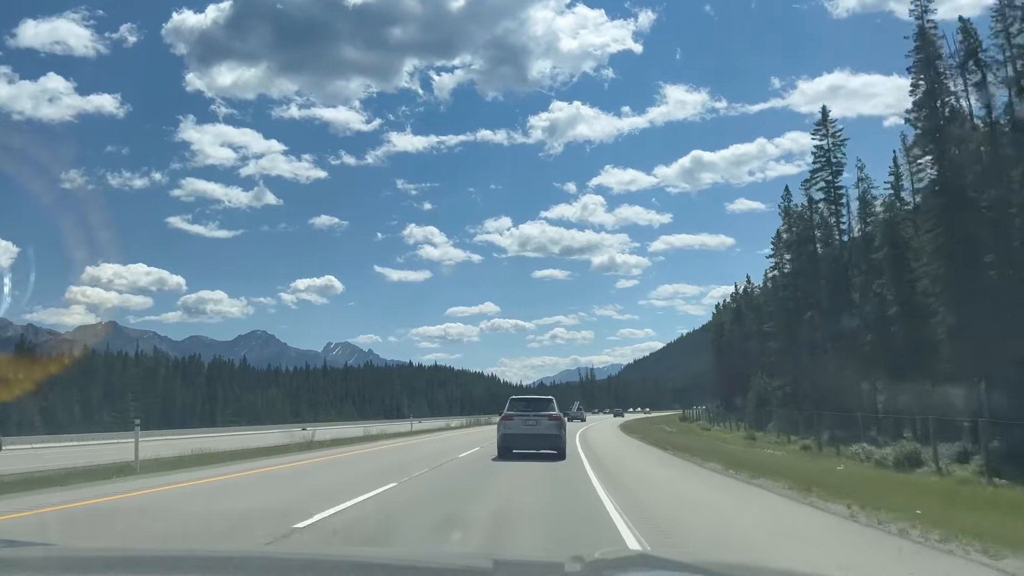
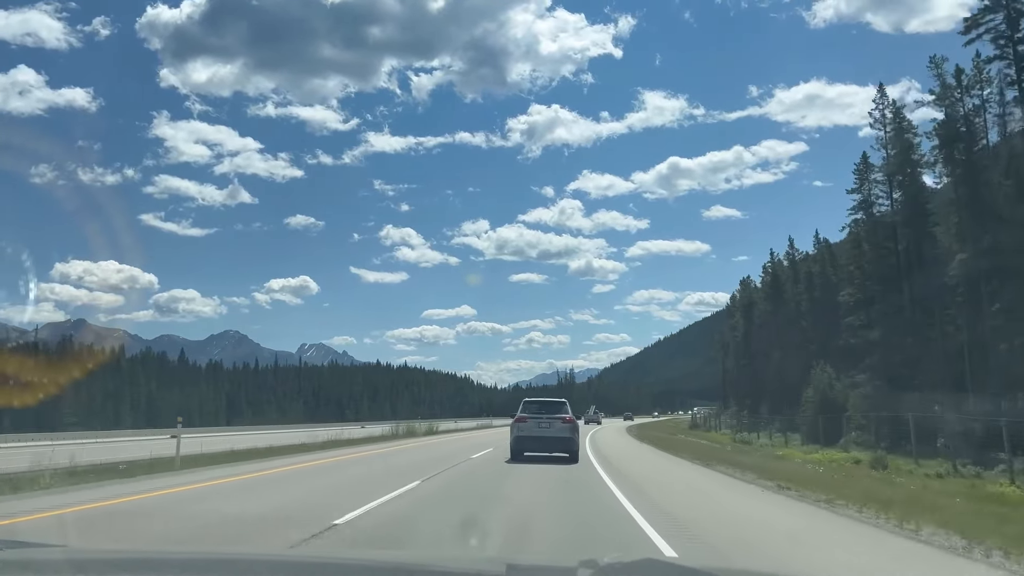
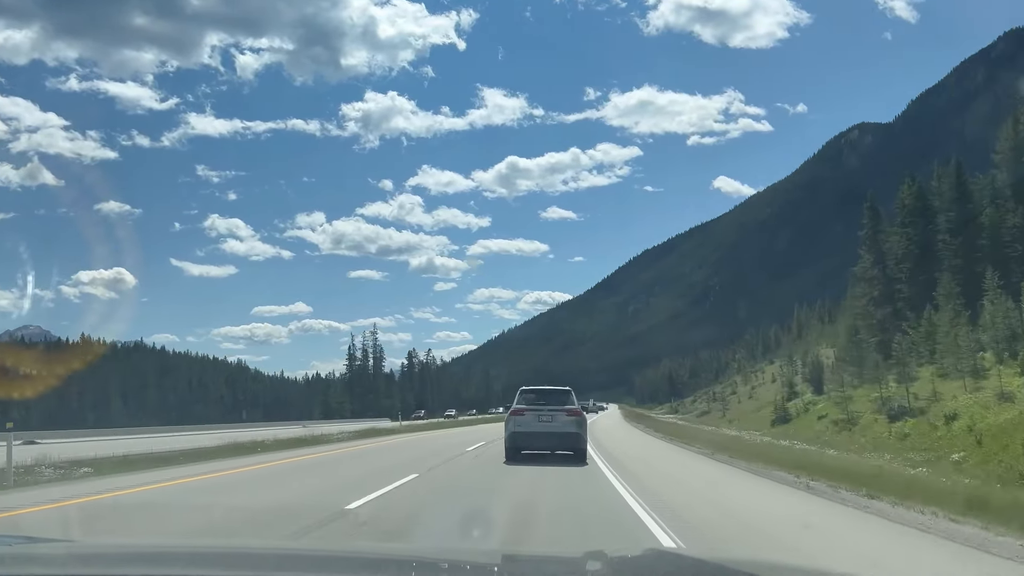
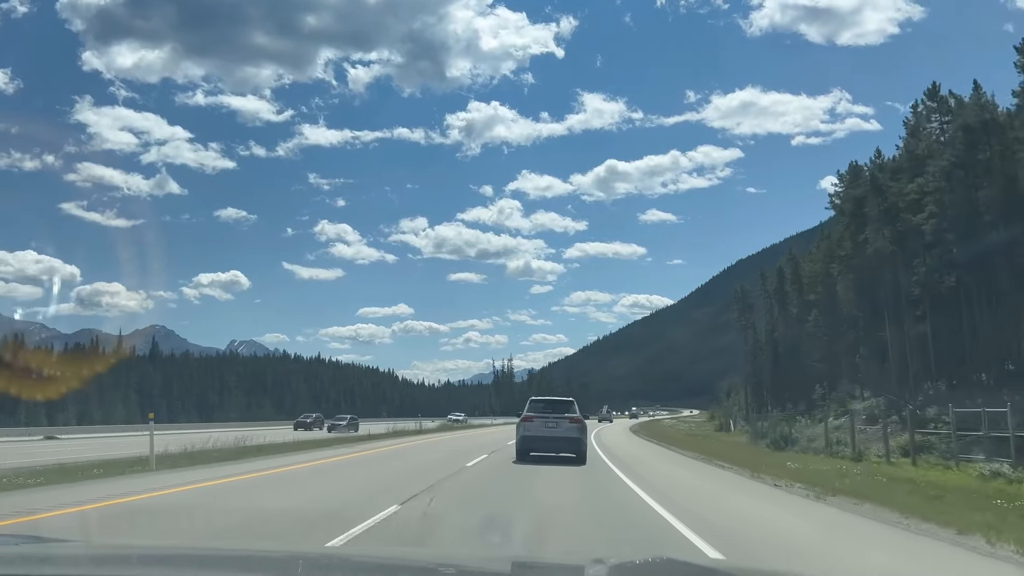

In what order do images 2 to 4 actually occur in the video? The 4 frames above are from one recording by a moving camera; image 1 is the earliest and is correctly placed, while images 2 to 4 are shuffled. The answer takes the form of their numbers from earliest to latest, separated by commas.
2, 4, 3
